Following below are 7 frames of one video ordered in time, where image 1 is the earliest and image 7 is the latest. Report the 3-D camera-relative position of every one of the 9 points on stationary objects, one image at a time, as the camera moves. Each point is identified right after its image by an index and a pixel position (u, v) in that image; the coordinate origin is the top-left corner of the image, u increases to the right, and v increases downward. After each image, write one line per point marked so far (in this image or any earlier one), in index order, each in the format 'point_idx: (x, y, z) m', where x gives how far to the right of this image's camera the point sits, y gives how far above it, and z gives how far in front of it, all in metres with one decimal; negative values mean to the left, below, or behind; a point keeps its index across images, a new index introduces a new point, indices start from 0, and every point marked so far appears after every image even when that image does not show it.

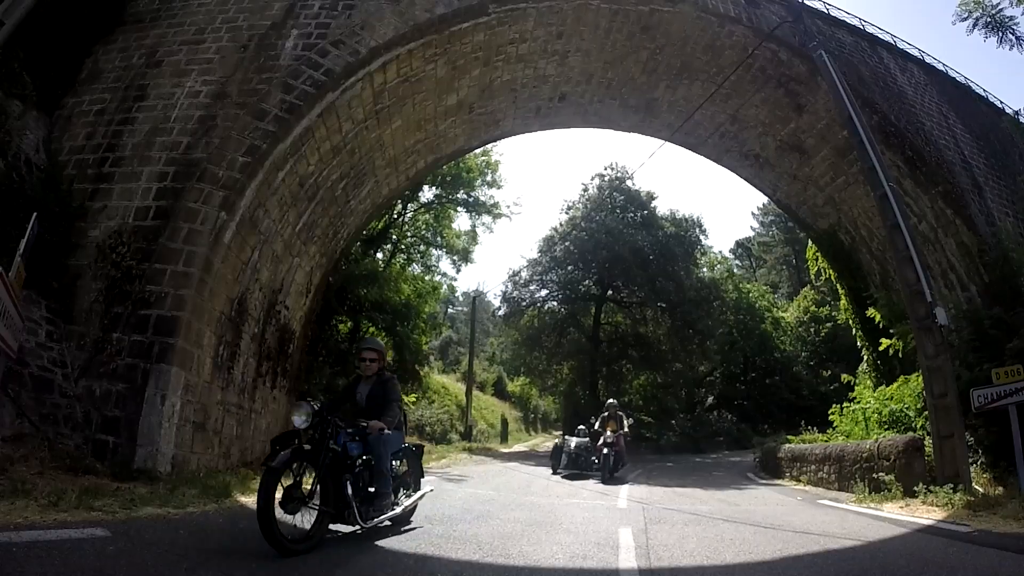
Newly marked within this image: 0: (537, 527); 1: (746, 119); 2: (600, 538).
0: (+0.3, -1.8, +5.7) m
1: (+4.5, +3.2, +13.7) m
2: (+0.7, -1.7, +5.2) m
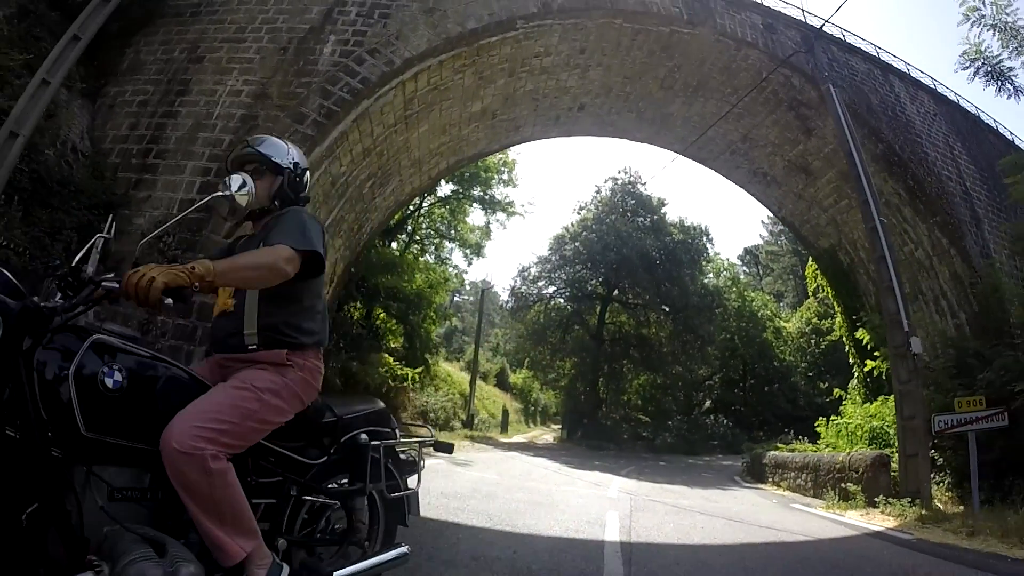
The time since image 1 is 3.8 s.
0: (+0.3, -1.9, +6.3) m
1: (+4.9, +3.0, +14.2) m
2: (+0.7, -1.8, +5.9) m
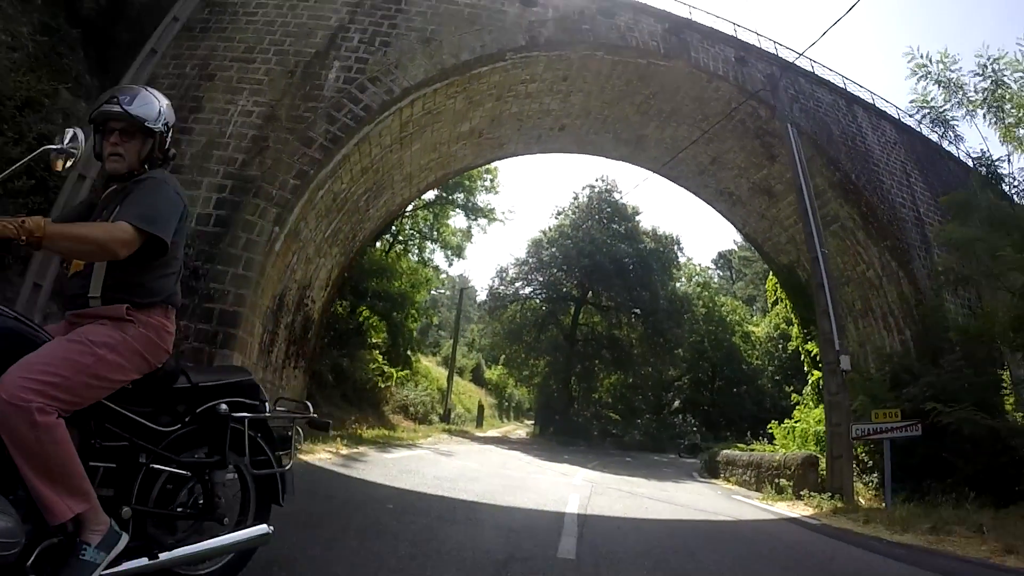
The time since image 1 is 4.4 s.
0: (0.0, -2.1, +7.3) m
1: (+4.6, +2.7, +15.4) m
2: (+0.4, -2.0, +6.9) m
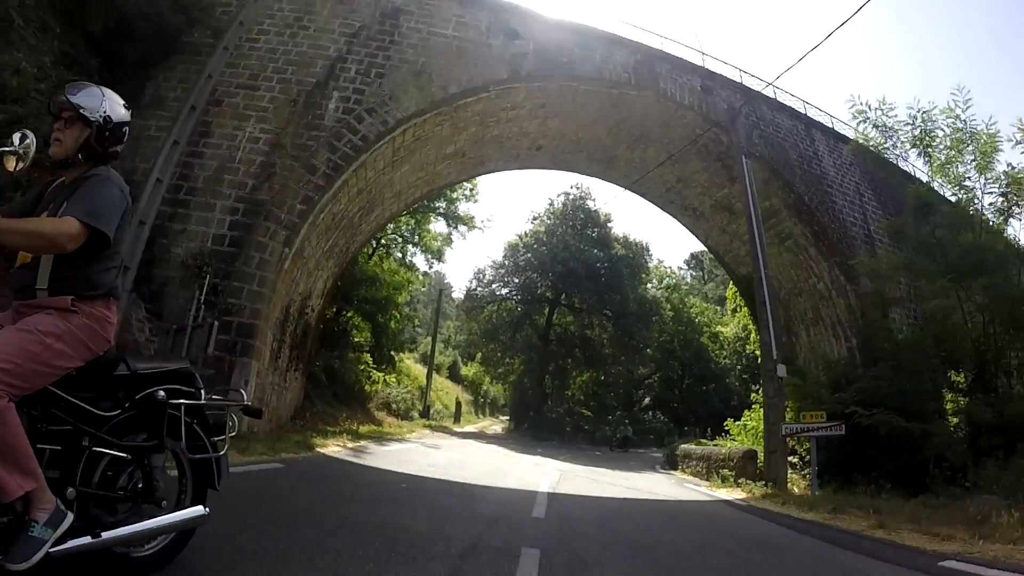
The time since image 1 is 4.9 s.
0: (-0.2, -2.3, +8.6) m
1: (+4.1, +2.5, +16.7) m
2: (+0.2, -2.2, +8.1) m
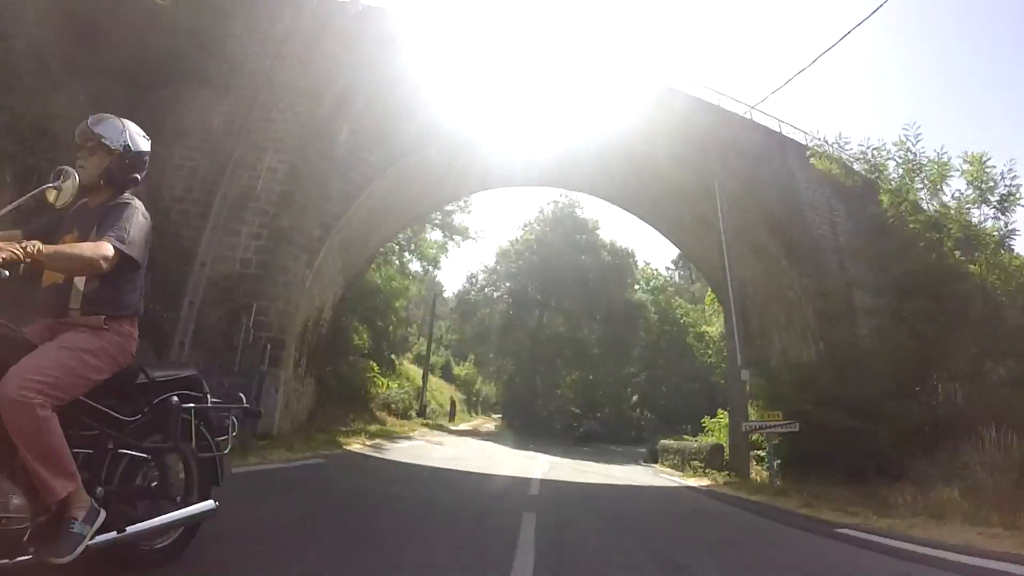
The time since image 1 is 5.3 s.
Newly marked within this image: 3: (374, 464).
0: (-0.3, -2.5, +9.8) m
1: (+3.9, +2.3, +18.0) m
2: (+0.2, -2.4, +9.4) m
3: (-1.7, -2.2, +9.1) m
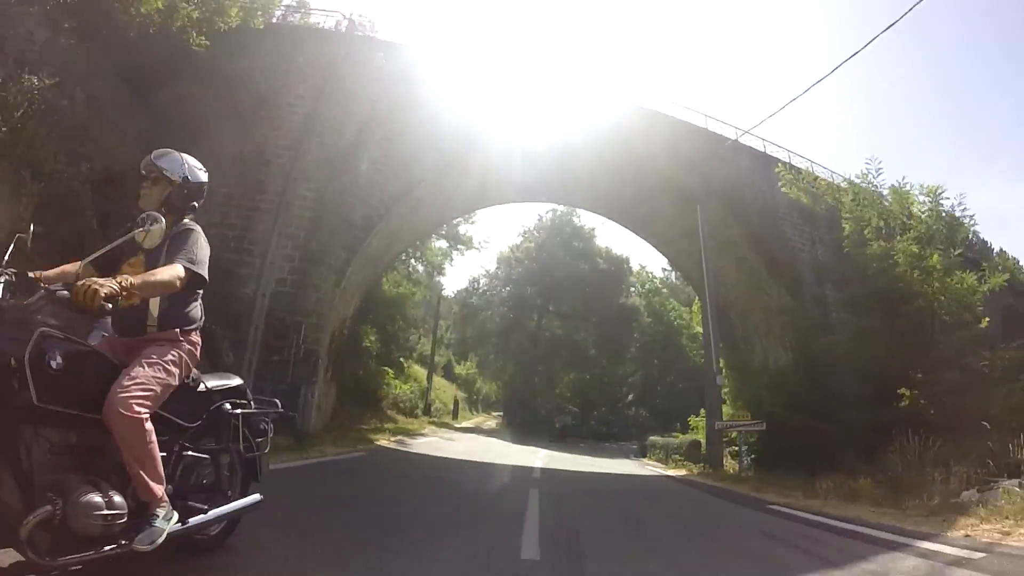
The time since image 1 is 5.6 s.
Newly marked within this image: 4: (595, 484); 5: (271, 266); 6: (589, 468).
0: (-0.2, -2.8, +11.4) m
1: (+3.9, +2.1, +19.6) m
2: (+0.2, -2.7, +11.0) m
3: (-1.7, -2.5, +10.6) m
4: (+1.0, -2.5, +9.2) m
5: (-4.5, +0.5, +13.2) m
6: (+1.2, -2.8, +11.1) m
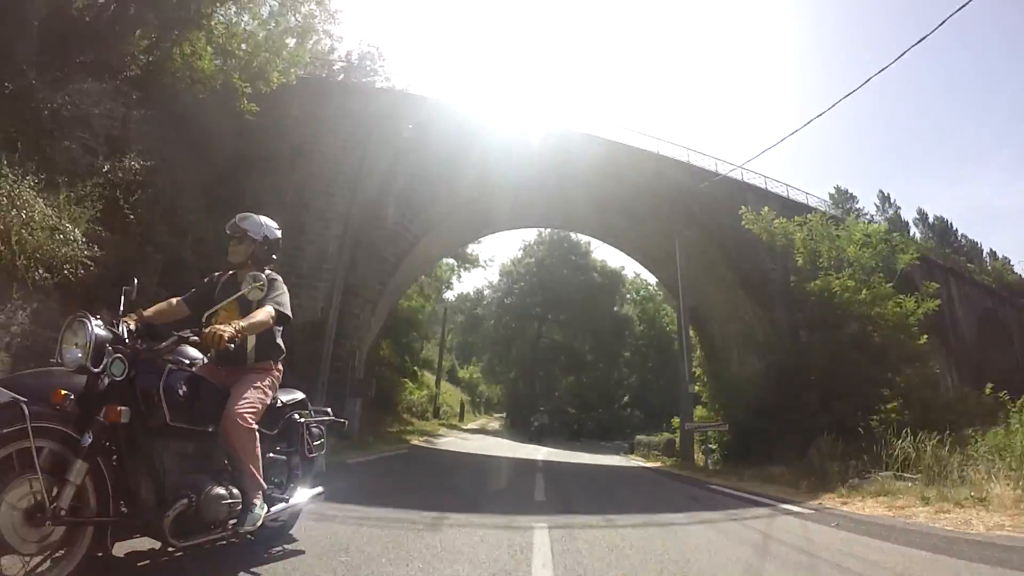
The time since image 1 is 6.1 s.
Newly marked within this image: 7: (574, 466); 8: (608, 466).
0: (-0.1, -3.3, +13.9) m
1: (+4.0, +1.6, +22.1) m
2: (+0.4, -3.2, +13.5) m
3: (-1.5, -3.0, +13.1) m
4: (+1.2, -3.0, +11.7) m
5: (-4.4, -0.1, +15.7) m
6: (+1.3, -3.3, +13.6) m
7: (+1.0, -3.1, +12.3) m
8: (+1.7, -3.3, +13.4) m
